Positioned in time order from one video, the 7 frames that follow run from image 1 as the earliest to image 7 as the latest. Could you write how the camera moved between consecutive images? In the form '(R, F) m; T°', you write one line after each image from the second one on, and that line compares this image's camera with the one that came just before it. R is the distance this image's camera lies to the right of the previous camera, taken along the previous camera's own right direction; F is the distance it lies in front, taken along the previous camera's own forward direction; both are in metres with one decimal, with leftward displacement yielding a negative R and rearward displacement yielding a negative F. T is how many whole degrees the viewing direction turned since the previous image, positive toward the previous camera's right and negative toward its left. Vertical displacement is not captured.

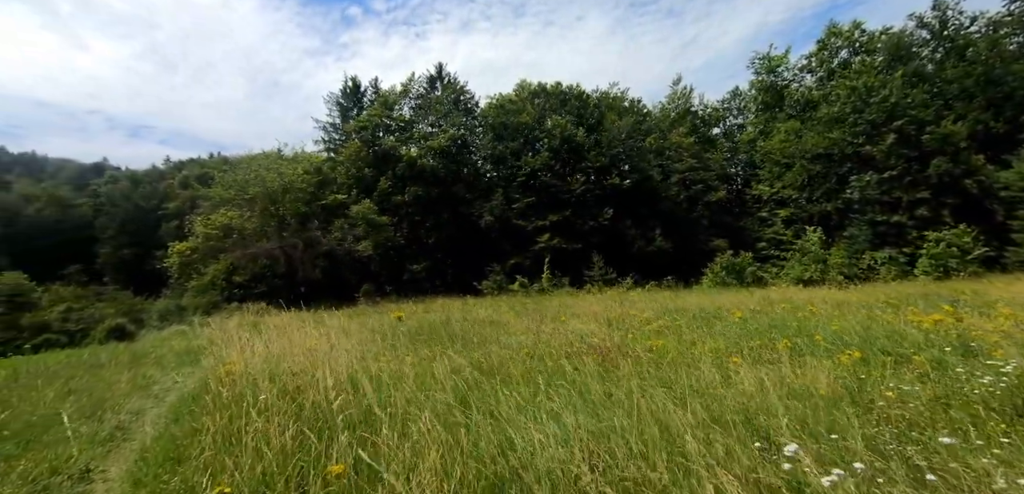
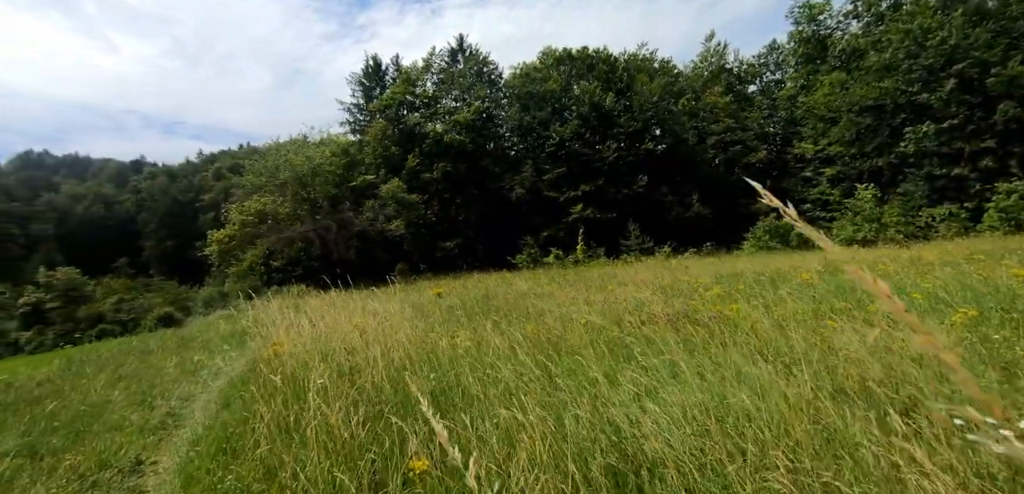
(-0.3, +0.4) m; -3°
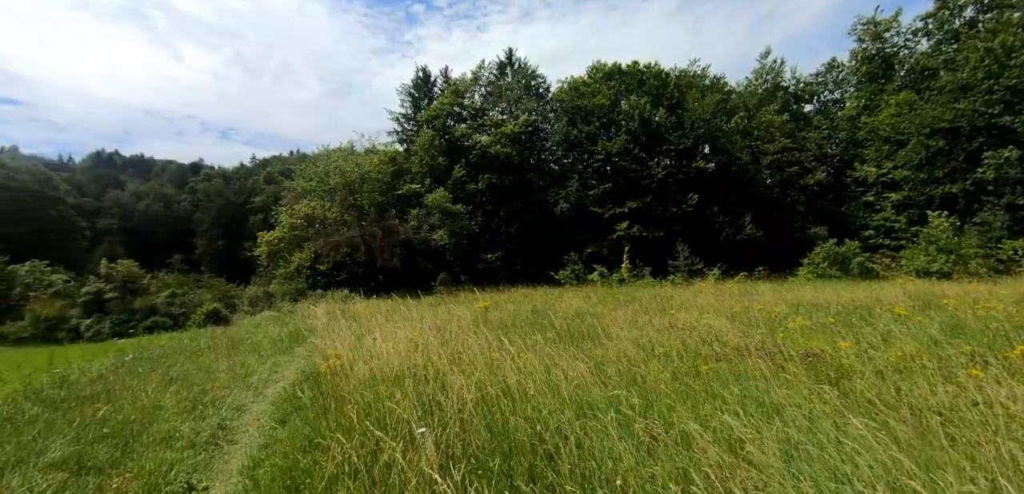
(-0.4, +0.4) m; -4°
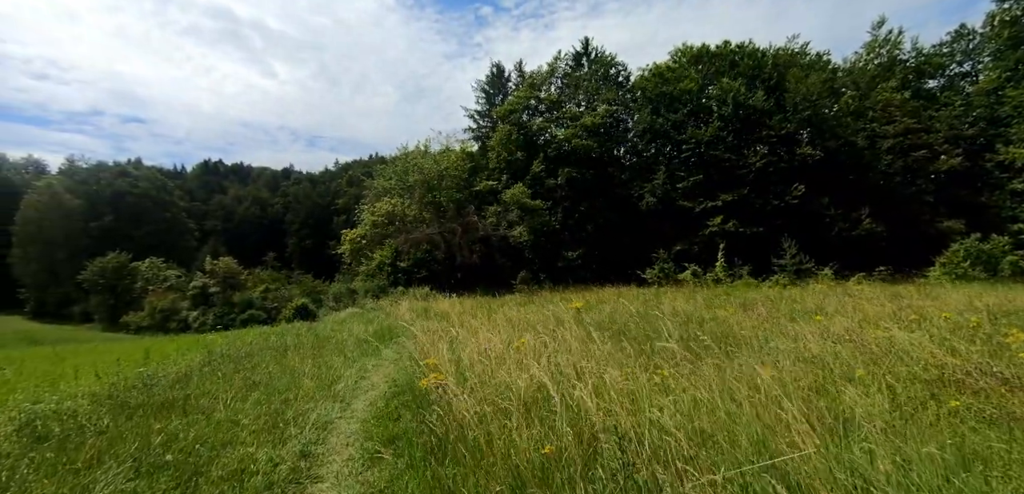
(-0.5, +0.8) m; -9°
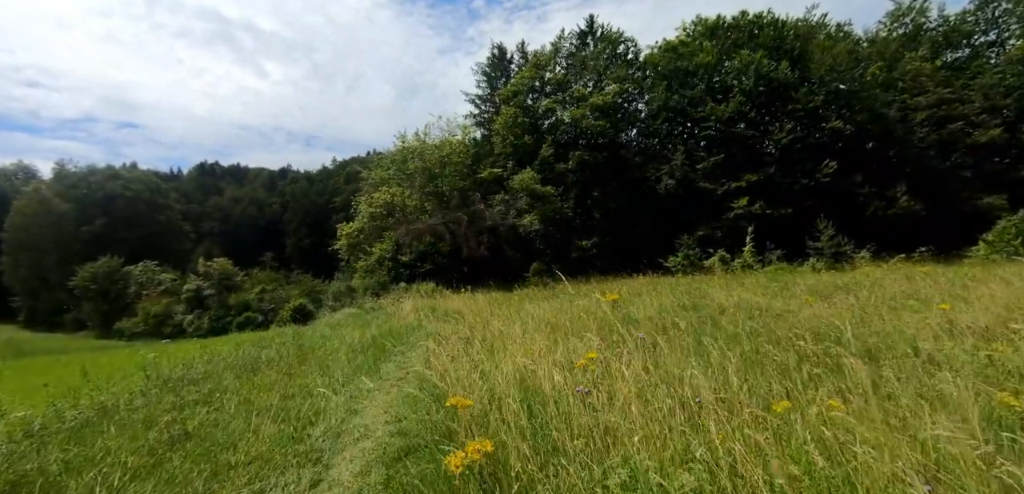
(-0.3, +1.3) m; 0°
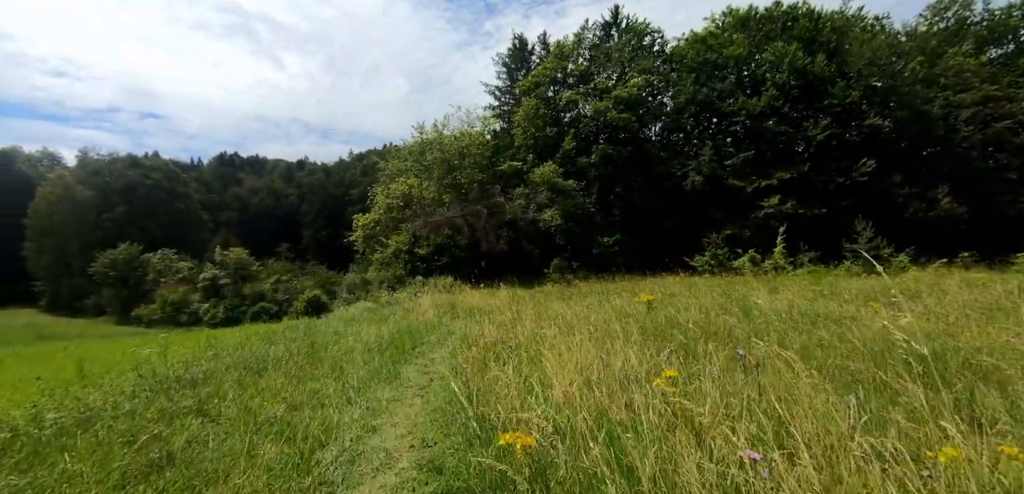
(-0.2, +0.5) m; -2°
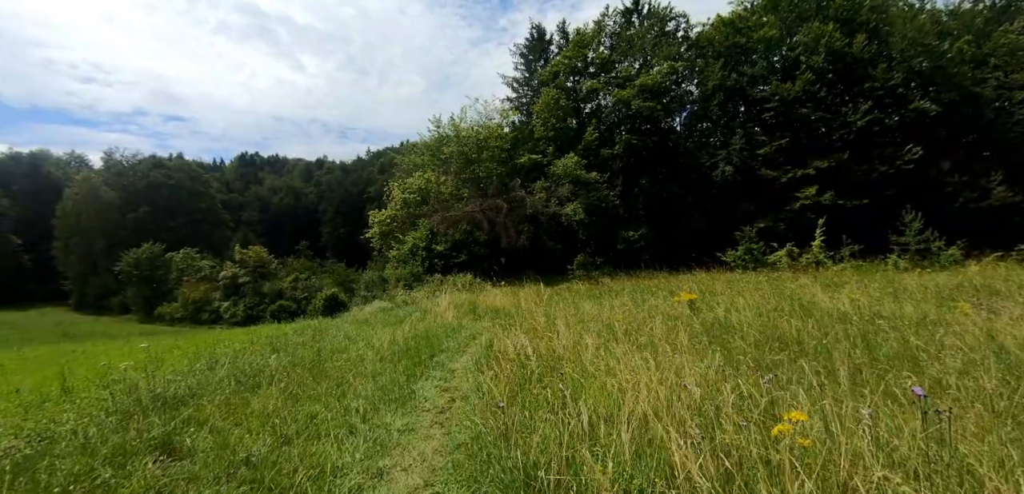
(-0.1, +0.6) m; -2°
